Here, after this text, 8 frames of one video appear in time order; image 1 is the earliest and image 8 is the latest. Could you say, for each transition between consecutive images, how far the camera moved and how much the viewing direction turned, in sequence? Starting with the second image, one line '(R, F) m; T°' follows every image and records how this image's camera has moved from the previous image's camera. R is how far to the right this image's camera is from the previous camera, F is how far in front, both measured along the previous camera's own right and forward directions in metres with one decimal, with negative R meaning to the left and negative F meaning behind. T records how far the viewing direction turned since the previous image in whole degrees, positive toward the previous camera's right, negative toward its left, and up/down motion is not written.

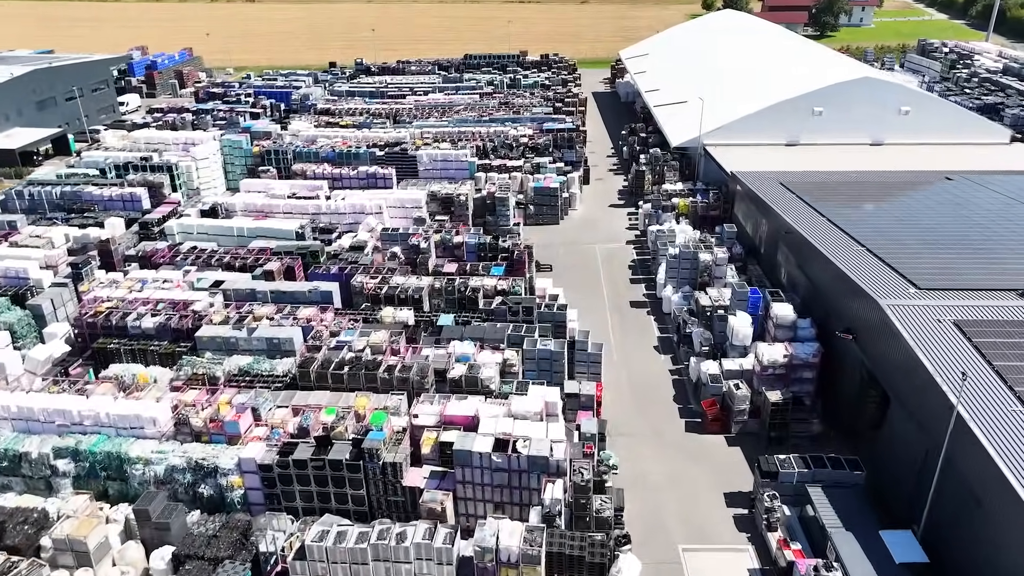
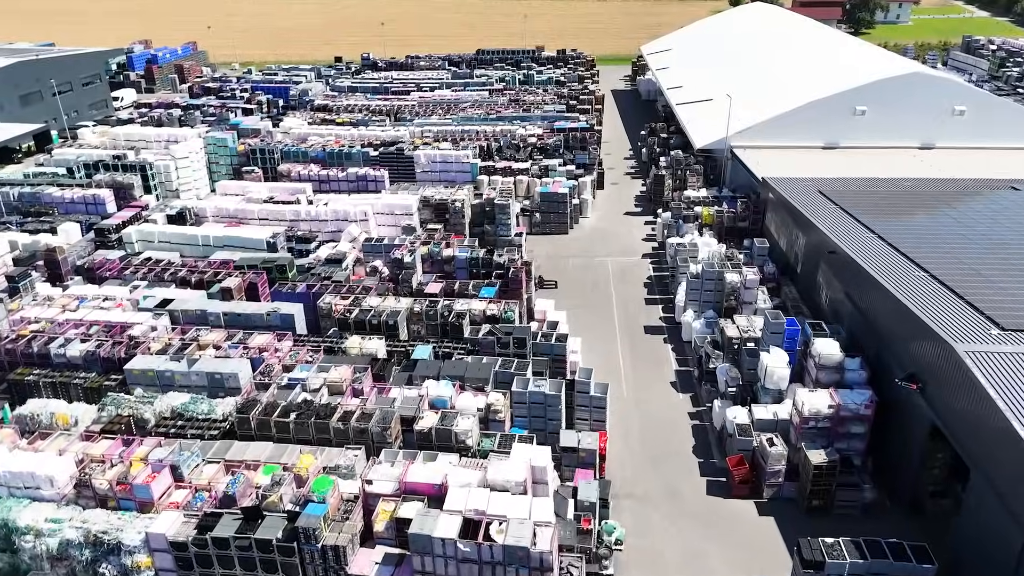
(+1.0, +4.4) m; -2°
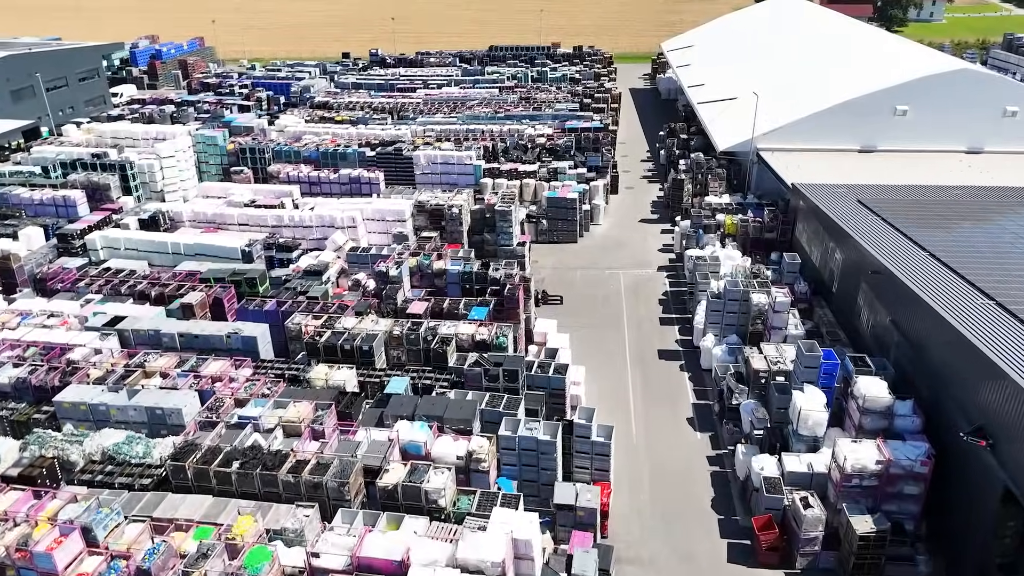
(+0.8, +3.2) m; -1°
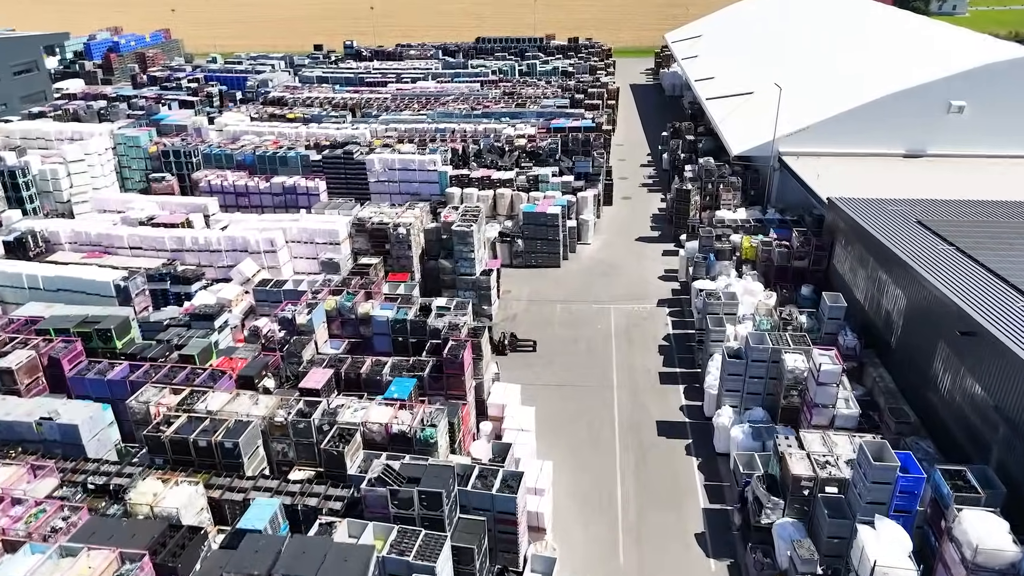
(+1.5, +6.7) m; 0°
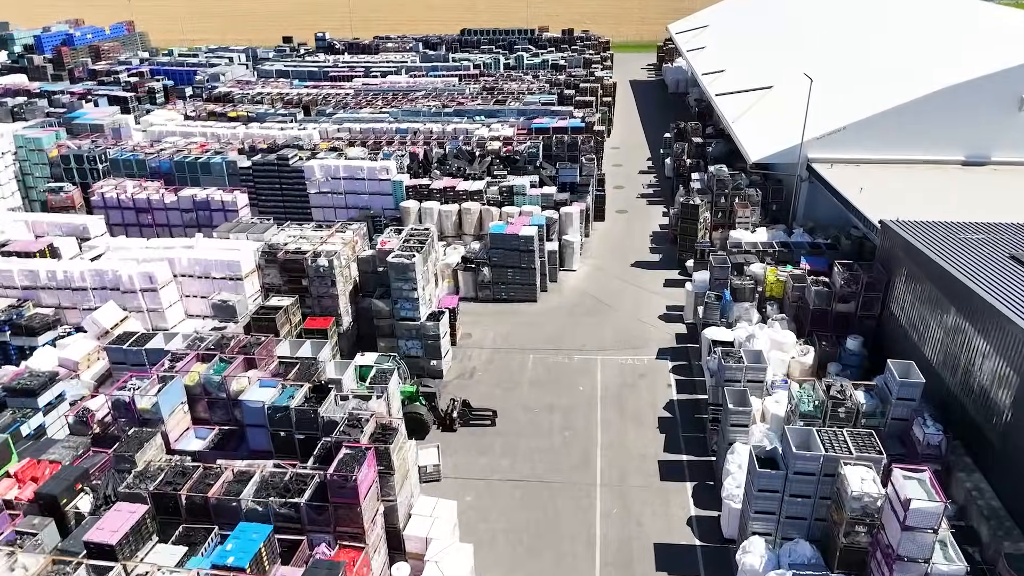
(+1.3, +6.0) m; 0°
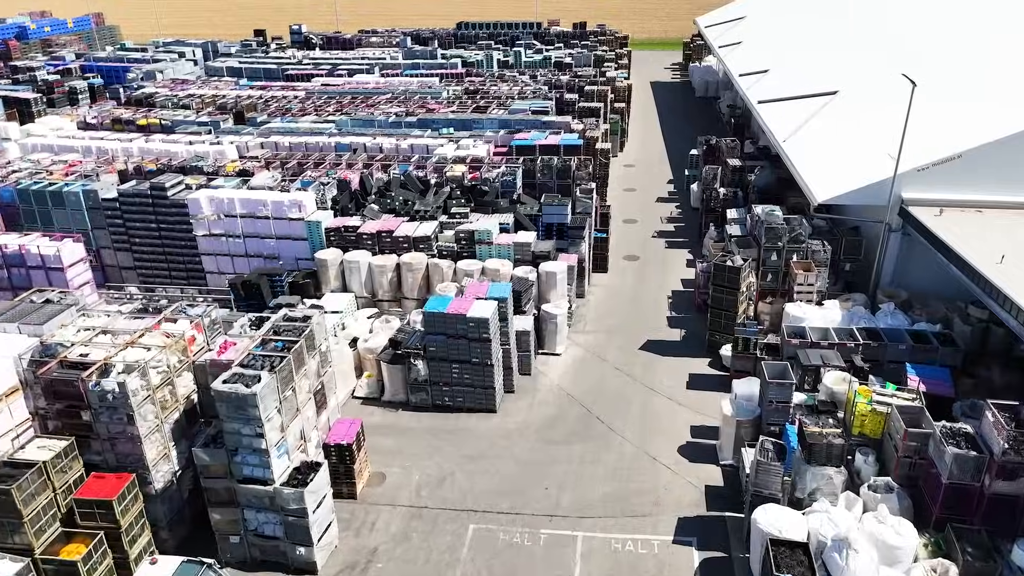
(+1.7, +8.1) m; -2°
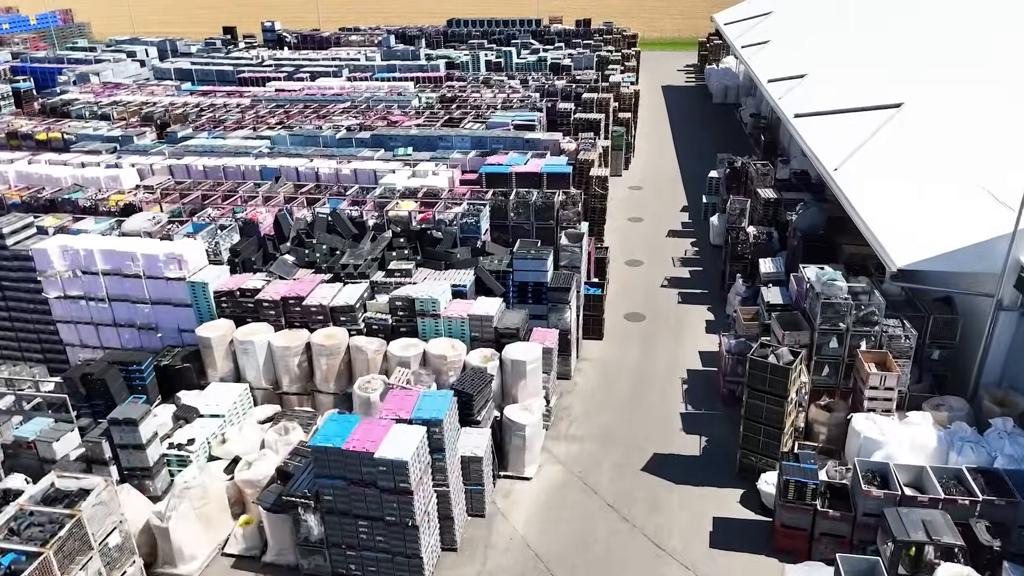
(+1.1, +5.4) m; -1°
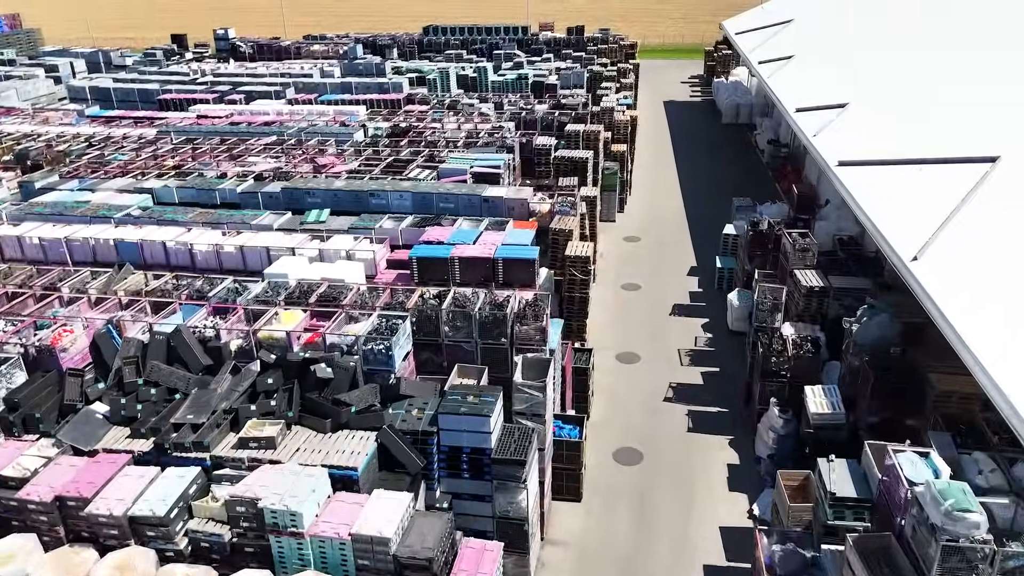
(+1.1, +5.4) m; 0°
